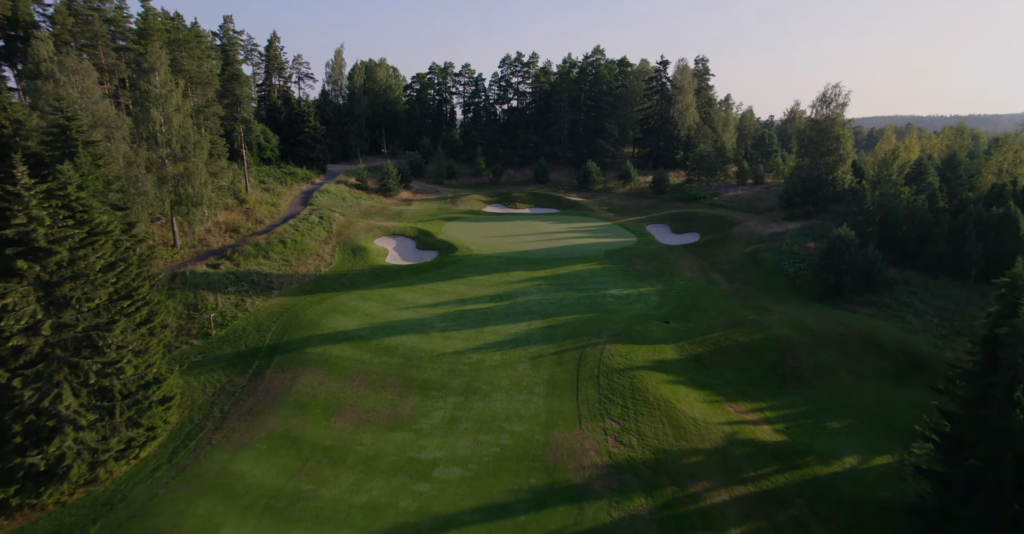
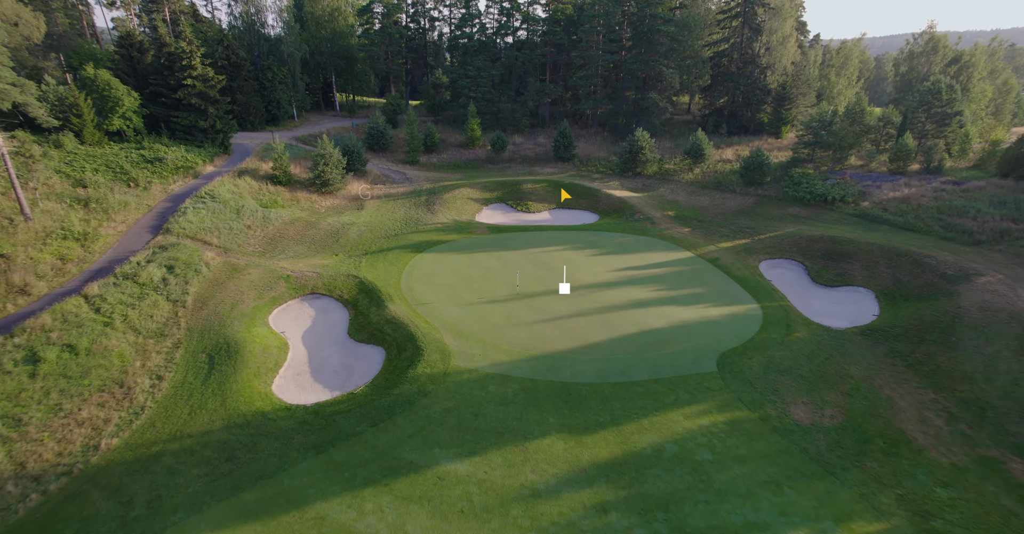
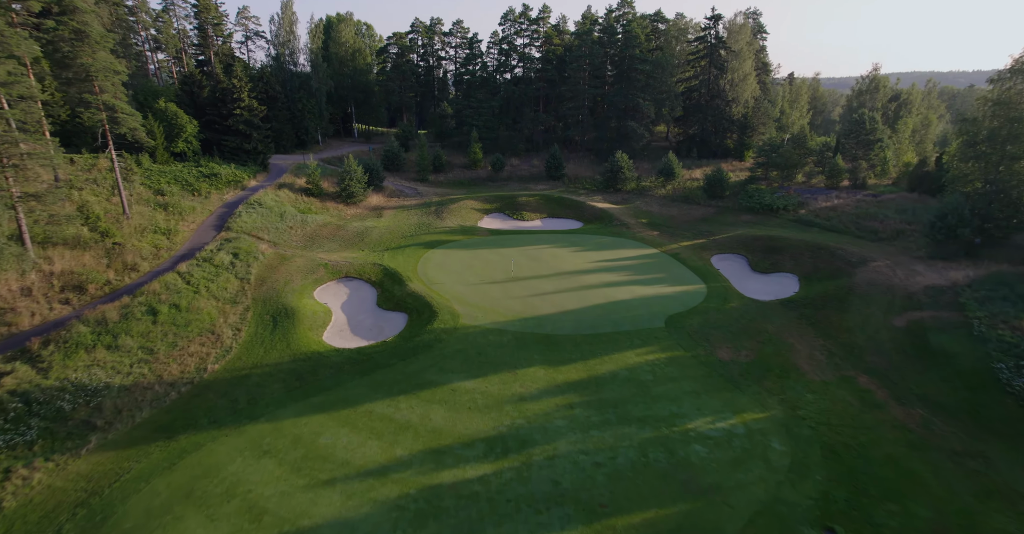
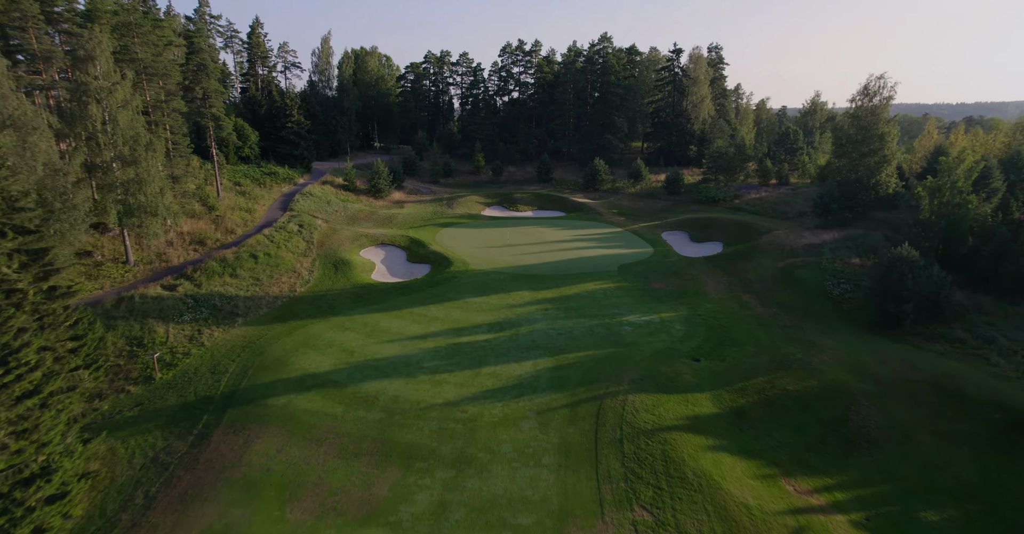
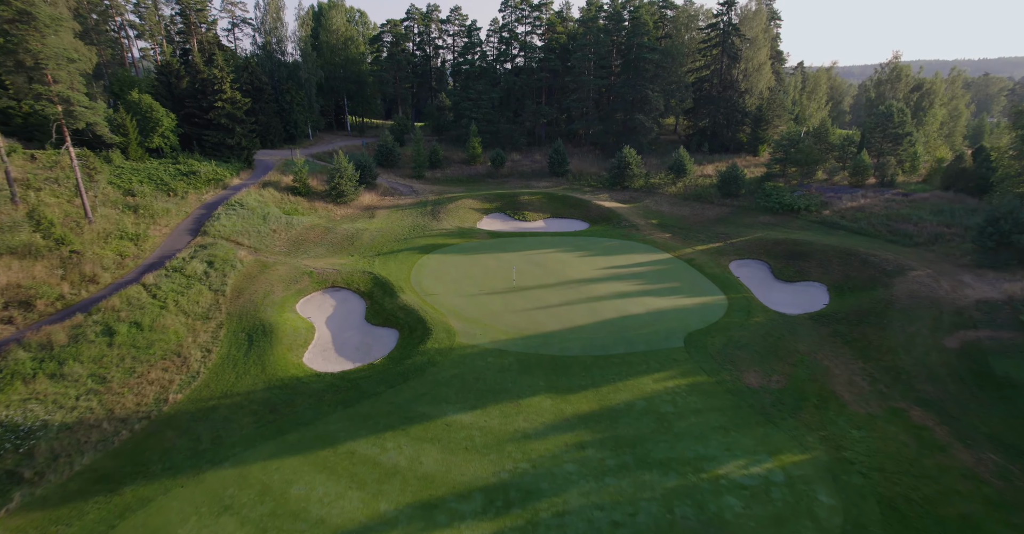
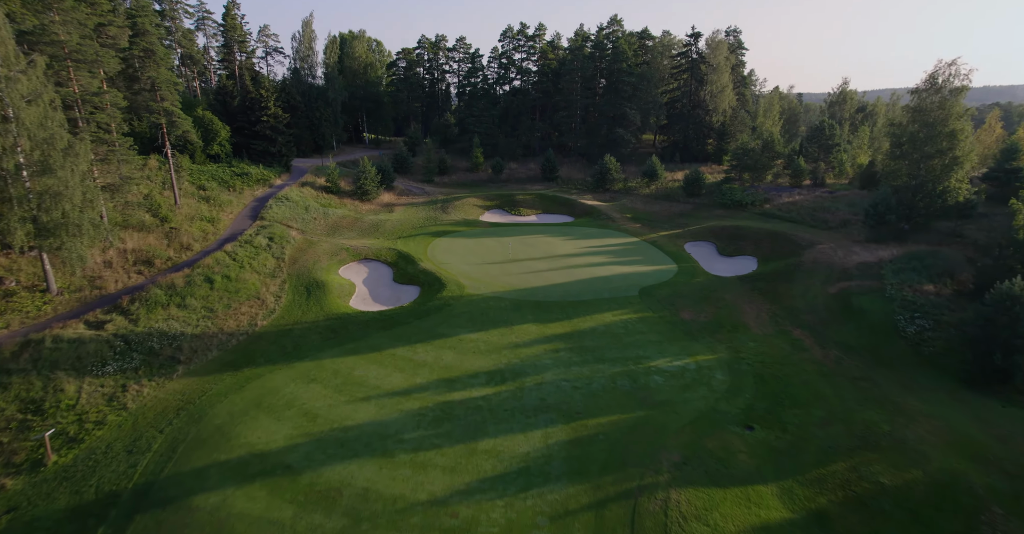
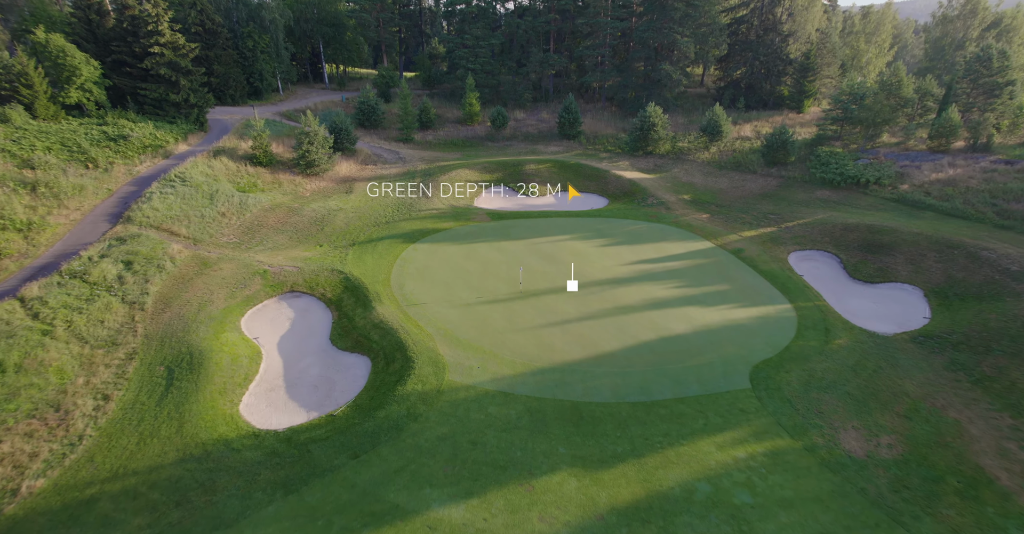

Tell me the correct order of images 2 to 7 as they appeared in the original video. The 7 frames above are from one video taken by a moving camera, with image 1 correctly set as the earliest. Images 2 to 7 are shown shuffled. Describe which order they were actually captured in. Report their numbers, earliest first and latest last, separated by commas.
4, 6, 3, 5, 2, 7
